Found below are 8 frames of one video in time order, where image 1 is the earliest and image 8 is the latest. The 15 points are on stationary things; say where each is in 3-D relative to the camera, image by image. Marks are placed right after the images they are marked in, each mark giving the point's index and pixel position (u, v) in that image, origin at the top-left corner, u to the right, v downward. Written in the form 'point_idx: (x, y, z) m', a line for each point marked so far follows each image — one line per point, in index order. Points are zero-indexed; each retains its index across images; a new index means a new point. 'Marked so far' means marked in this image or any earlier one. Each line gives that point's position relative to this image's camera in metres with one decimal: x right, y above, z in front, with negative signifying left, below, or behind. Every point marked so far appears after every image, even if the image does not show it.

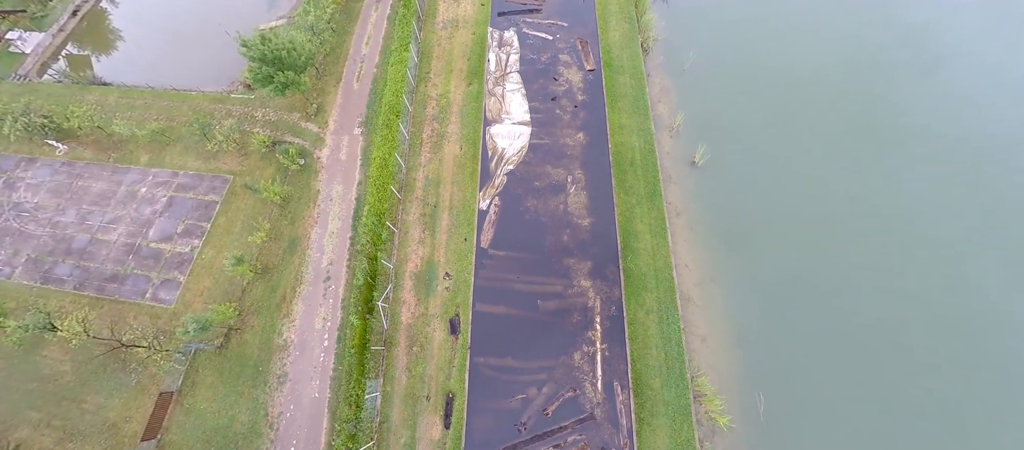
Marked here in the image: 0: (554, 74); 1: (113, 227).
0: (+2.1, +7.4, +18.6) m
1: (-17.9, -0.1, +17.1) m
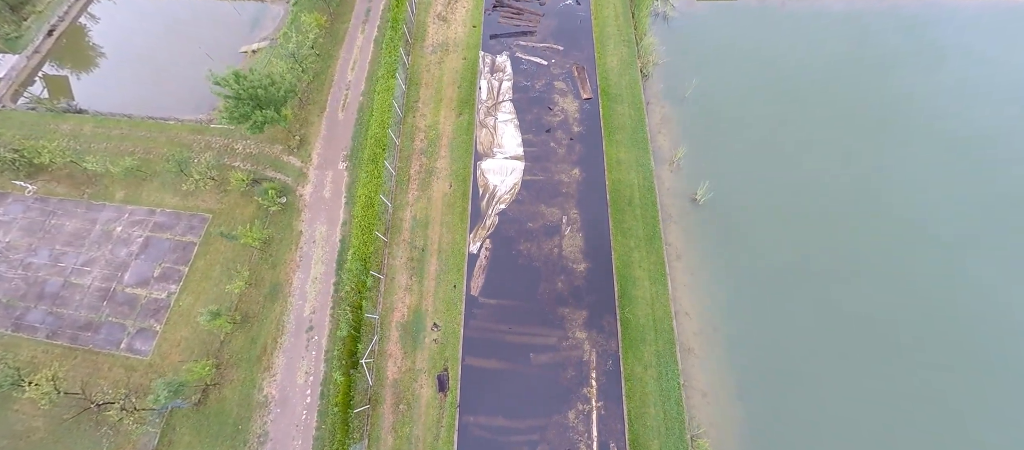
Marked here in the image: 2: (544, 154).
0: (+1.7, +5.7, +17.7) m
1: (-18.2, -1.9, +16.3) m
2: (+1.4, +3.1, +16.7) m
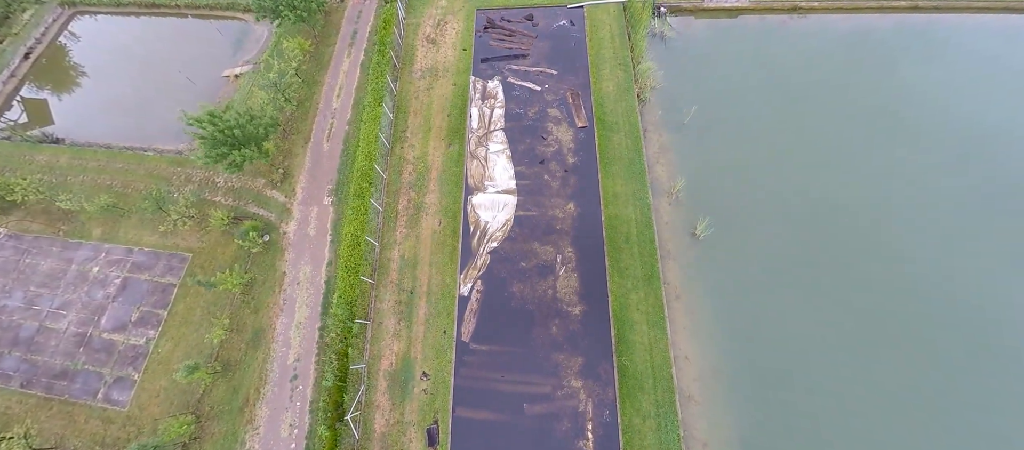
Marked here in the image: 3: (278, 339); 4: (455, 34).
0: (+1.4, +4.1, +17.0) m
1: (-18.5, -3.6, +15.7) m
2: (+1.1, +1.6, +16.0) m
3: (-8.9, -4.3, +14.5) m
4: (-2.9, +9.7, +19.5) m
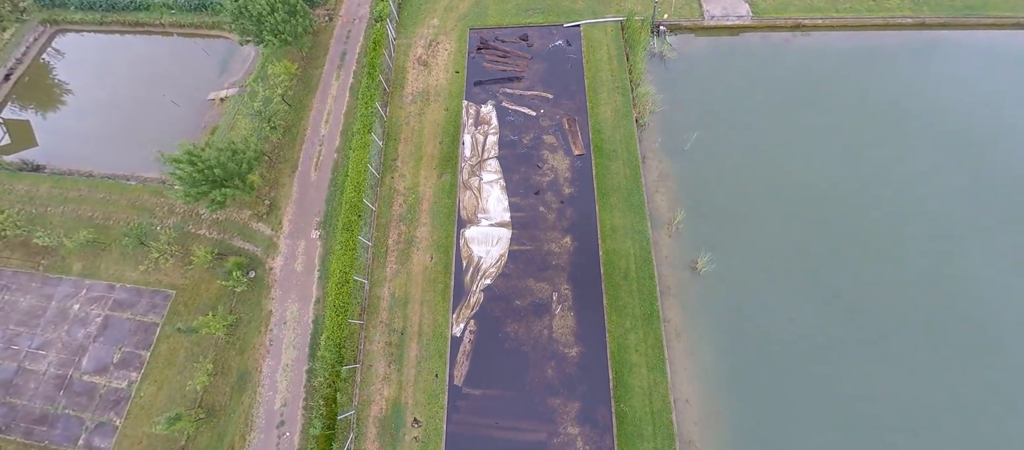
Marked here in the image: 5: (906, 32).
0: (+1.1, +2.8, +16.4) m
1: (-18.7, -5.1, +15.2) m
2: (+0.8, +0.2, +15.5) m
3: (-9.1, -5.8, +14.0) m
4: (-3.2, +8.4, +18.9) m
5: (+20.1, +9.9, +19.5) m
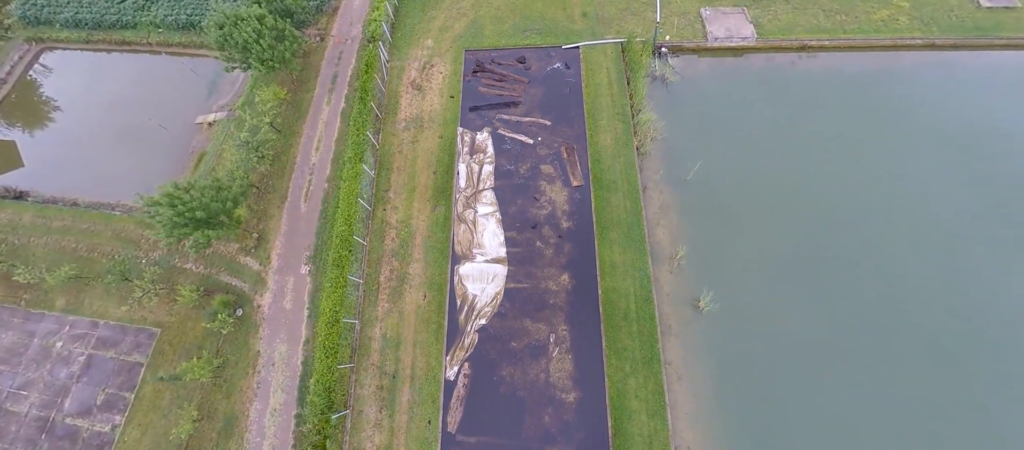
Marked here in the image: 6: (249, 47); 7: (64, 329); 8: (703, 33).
0: (+0.9, +1.4, +15.8) m
1: (-18.8, -6.5, +14.7) m
2: (+0.7, -1.2, +15.0) m
3: (-9.3, -7.2, +13.6) m
4: (-3.4, +7.0, +18.3) m
5: (+19.9, +8.5, +18.9) m
6: (-10.7, +7.2, +15.4) m
7: (-18.1, -4.2, +15.4) m
8: (+9.4, +9.5, +18.8) m
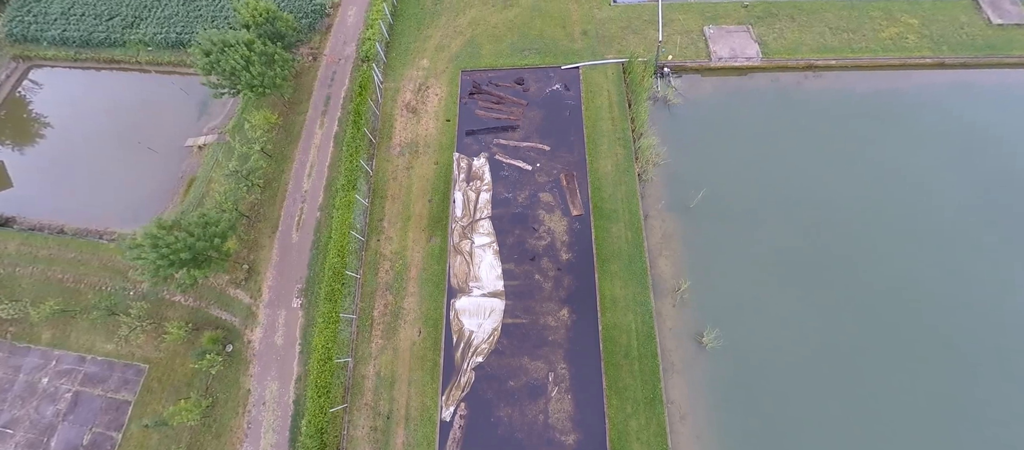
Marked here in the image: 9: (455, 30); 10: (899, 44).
0: (+0.9, +0.1, +15.4) m
1: (-18.9, -7.8, +14.3) m
2: (+0.6, -2.4, +14.5) m
3: (-9.4, -8.5, +13.2) m
4: (-3.5, +5.8, +17.8) m
5: (+19.8, +7.3, +18.3) m
6: (-10.8, +5.9, +14.9) m
7: (-18.2, -5.5, +15.0) m
8: (+9.3, +8.3, +18.3) m
9: (-2.9, +9.8, +19.2) m
10: (+18.6, +8.7, +18.3) m
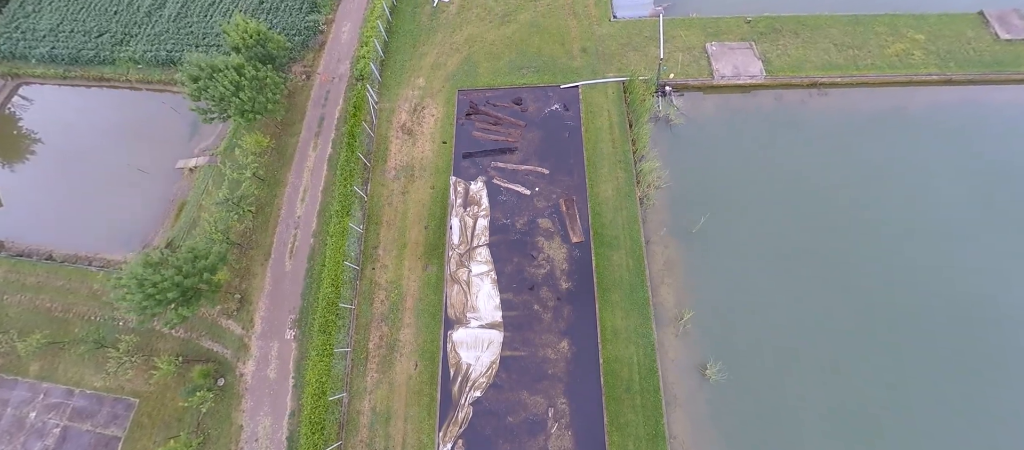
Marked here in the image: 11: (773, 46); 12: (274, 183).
0: (+0.8, -0.9, +15.0) m
1: (-18.9, -9.0, +14.0) m
2: (+0.5, -3.5, +14.1) m
3: (-9.4, -9.6, +12.9) m
4: (-3.6, +4.7, +17.4) m
5: (+19.7, +6.3, +17.9) m
6: (-10.9, +4.8, +14.5) m
7: (-18.2, -6.6, +14.7) m
8: (+9.2, +7.2, +17.9) m
9: (-3.0, +8.8, +18.8) m
10: (+18.5, +7.7, +17.9) m
11: (+12.5, +8.6, +18.3) m
12: (-10.3, +1.8, +16.6) m
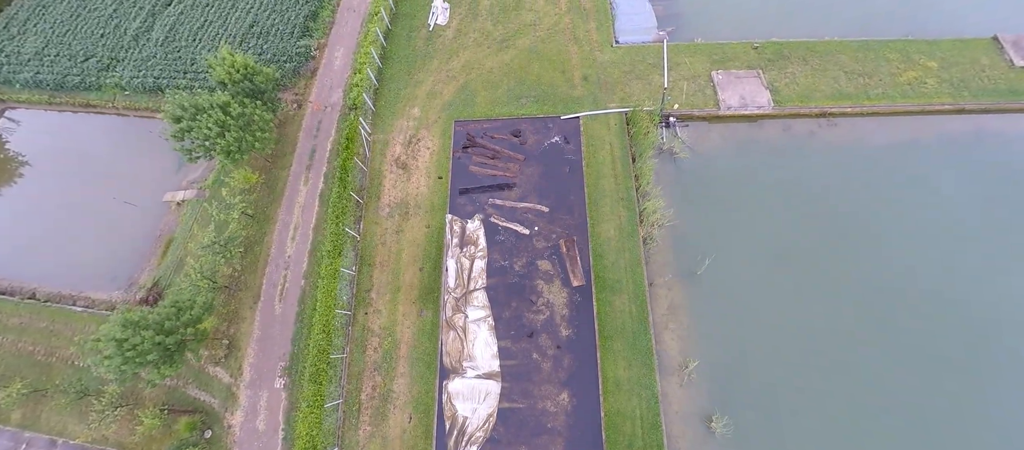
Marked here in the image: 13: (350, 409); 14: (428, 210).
0: (+0.7, -2.6, +14.4) m
1: (-19.0, -10.6, +13.5) m
2: (+0.5, -5.1, +13.6) m
3: (-9.5, -11.3, +12.4) m
4: (-3.6, +3.1, +16.8) m
5: (+19.6, +4.7, +17.3) m
6: (-10.9, +3.2, +13.9) m
7: (-18.3, -8.3, +14.2) m
8: (+9.1, +5.6, +17.2) m
9: (-3.1, +7.2, +18.2) m
10: (+18.4, +6.1, +17.2) m
11: (+12.4, +7.0, +17.6) m
12: (-10.4, +0.2, +16.0) m
13: (-5.7, -6.5, +13.6) m
14: (-3.5, +0.7, +15.9) m
